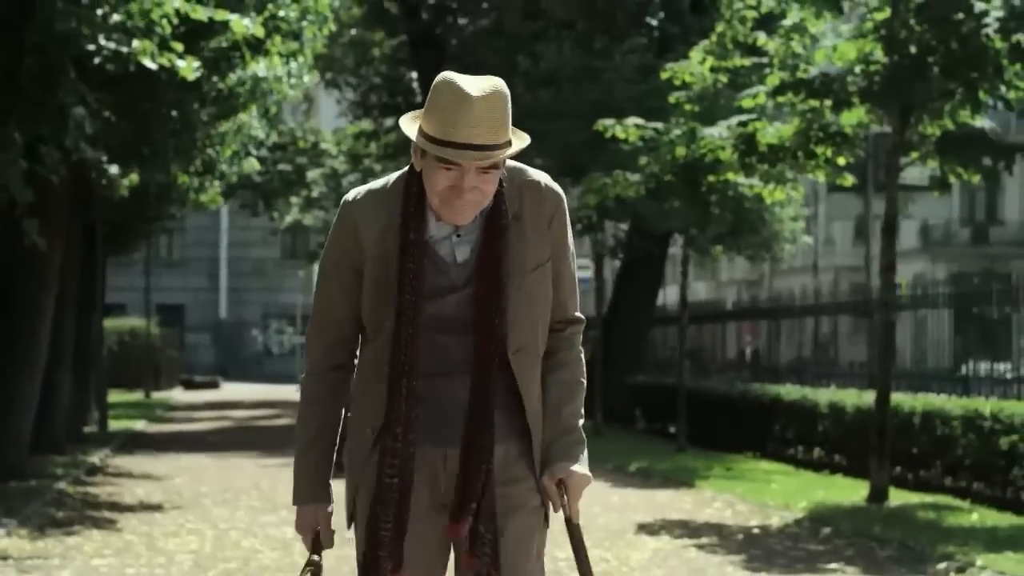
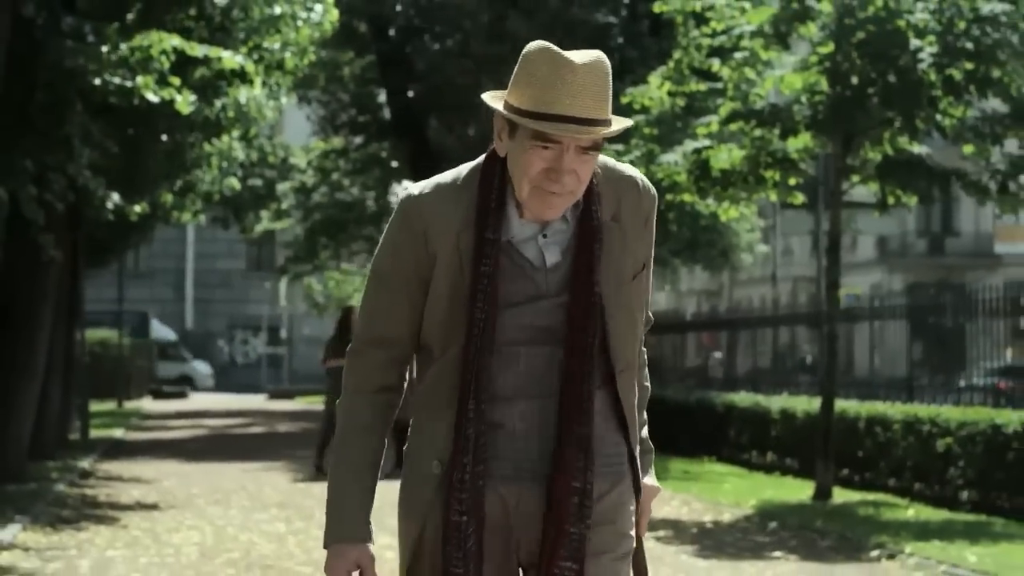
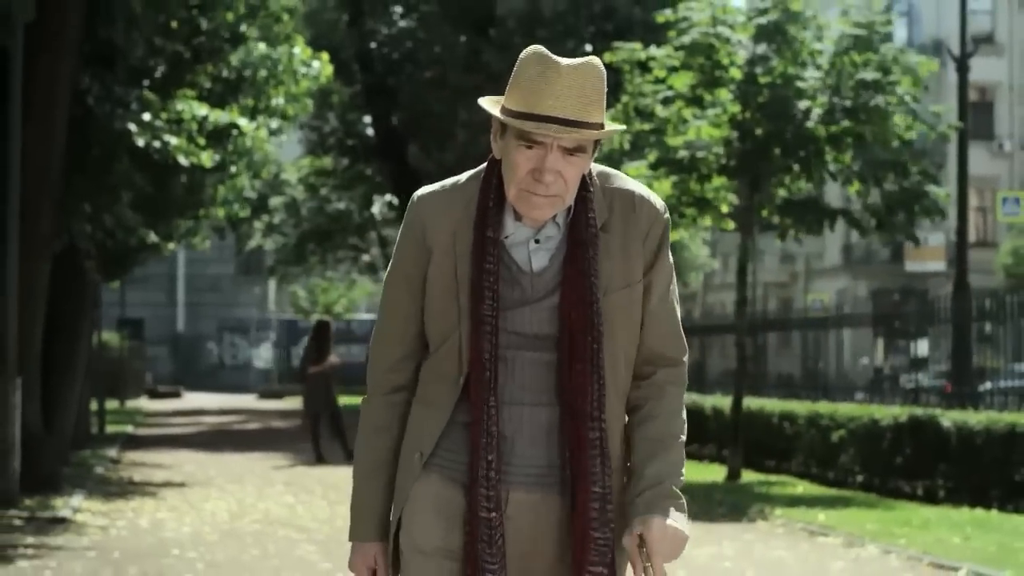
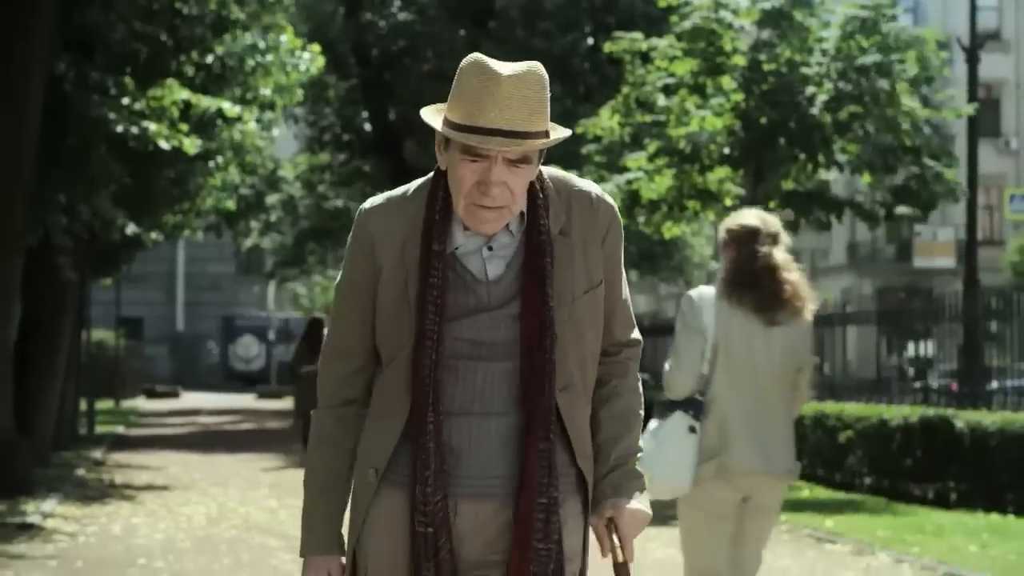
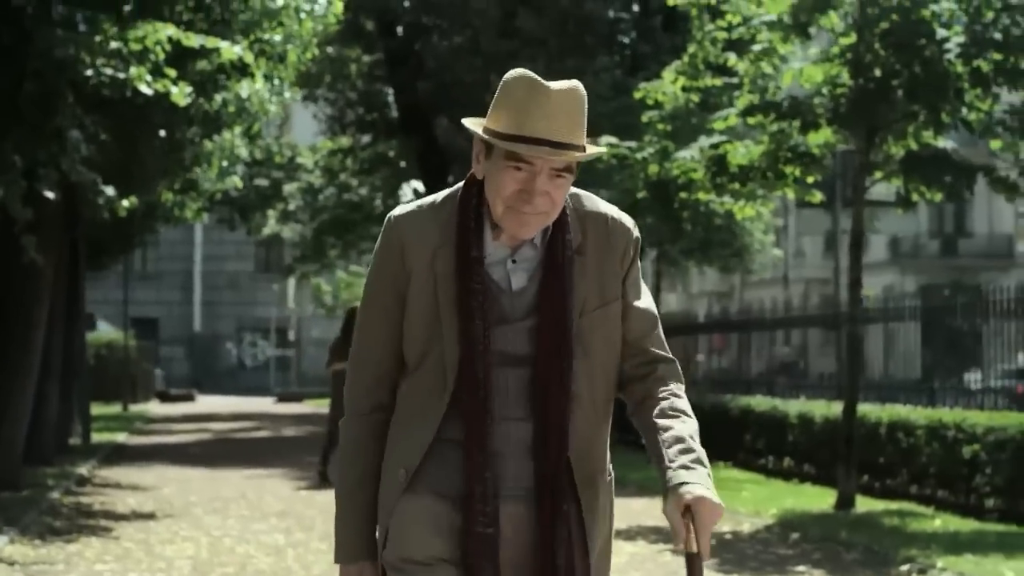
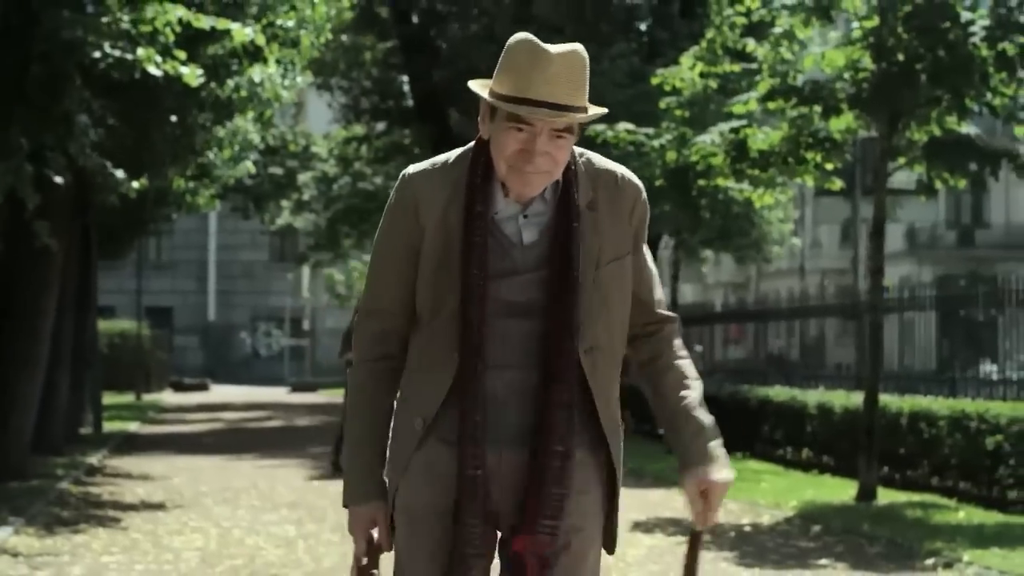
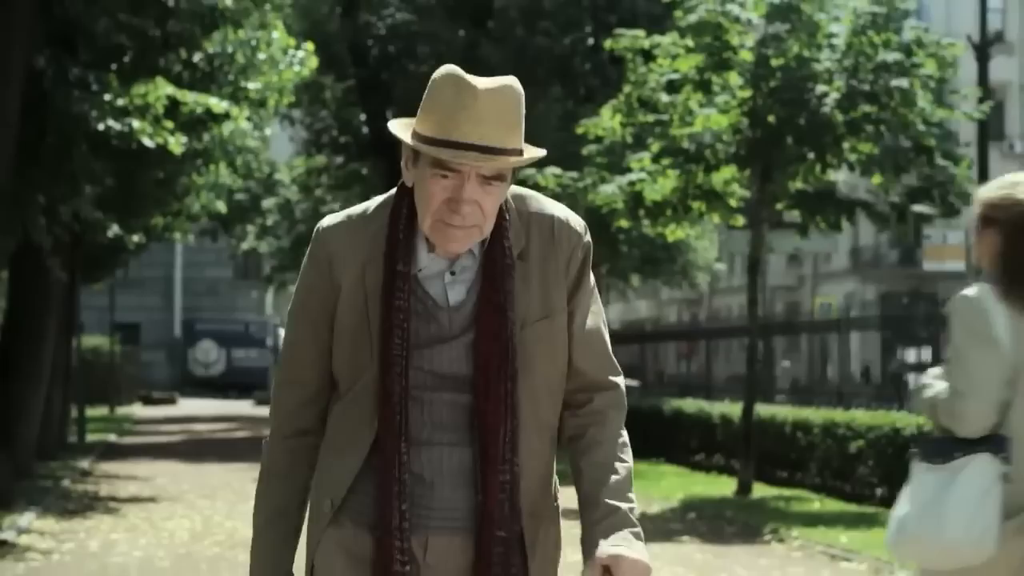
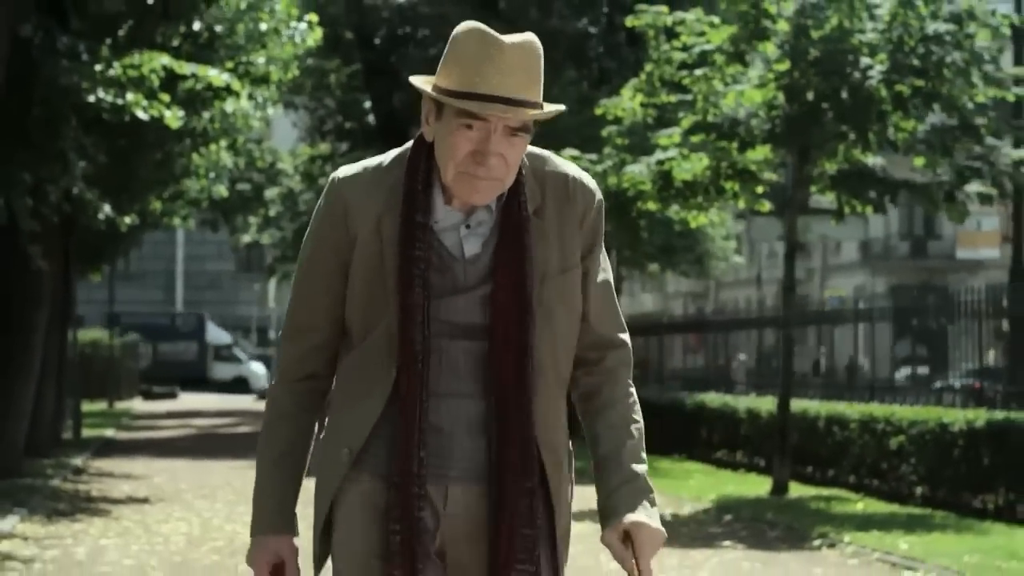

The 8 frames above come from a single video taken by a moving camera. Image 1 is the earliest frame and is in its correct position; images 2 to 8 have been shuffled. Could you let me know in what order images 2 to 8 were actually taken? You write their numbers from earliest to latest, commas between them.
6, 5, 2, 8, 7, 4, 3
